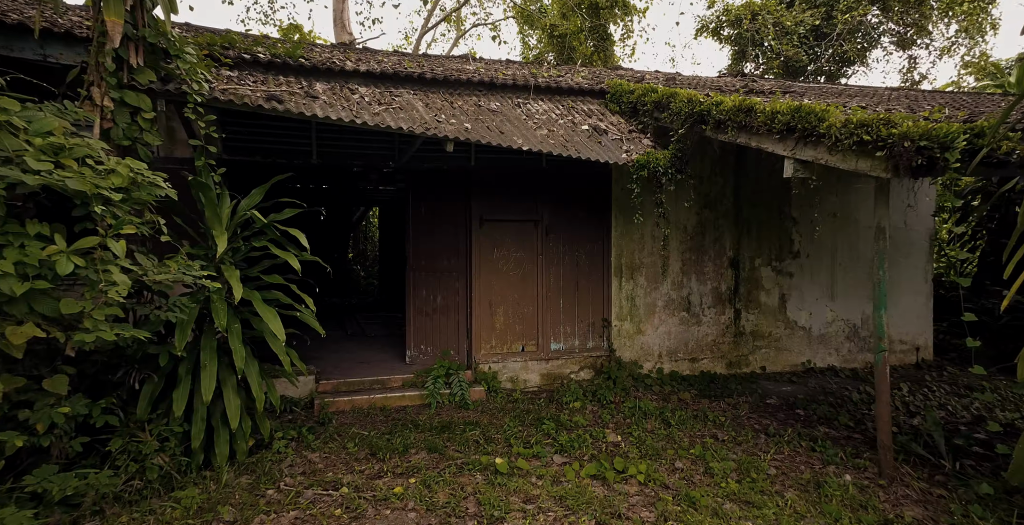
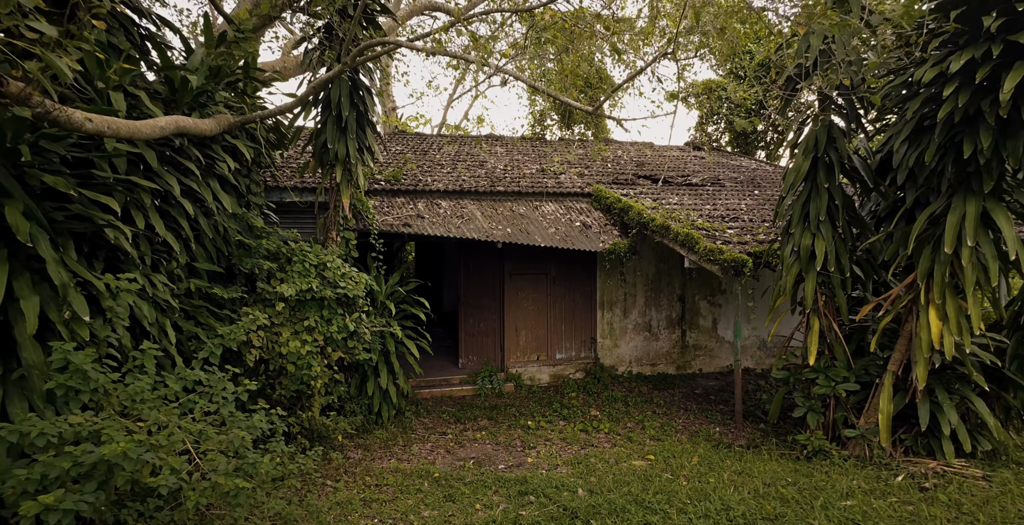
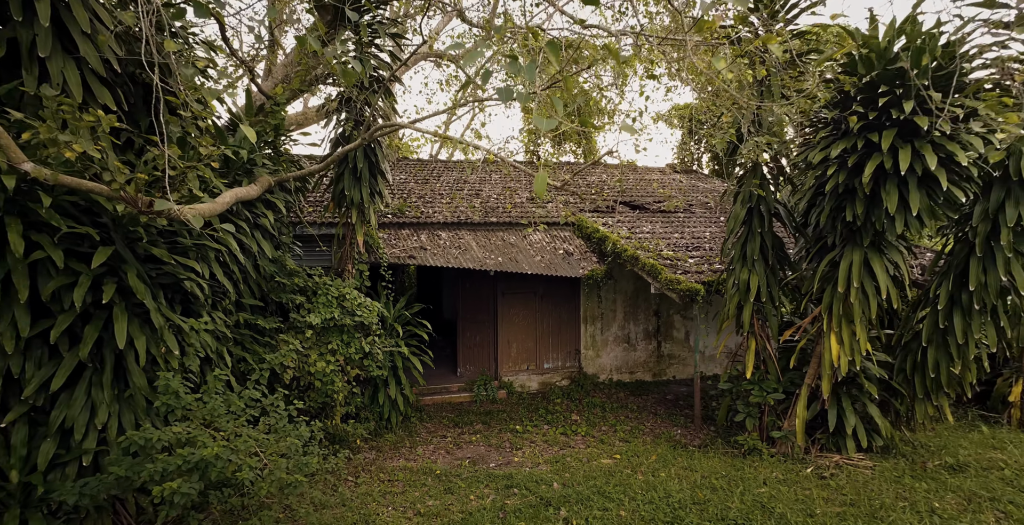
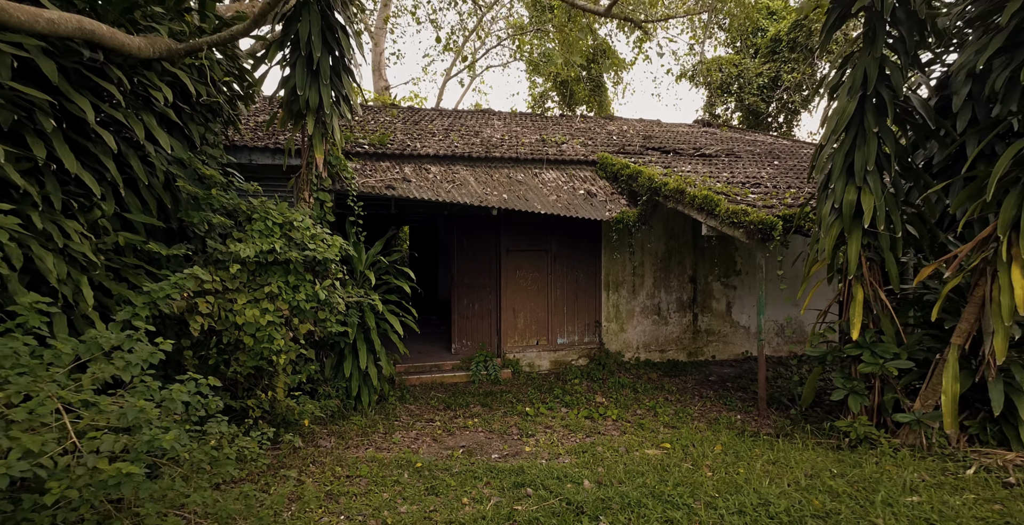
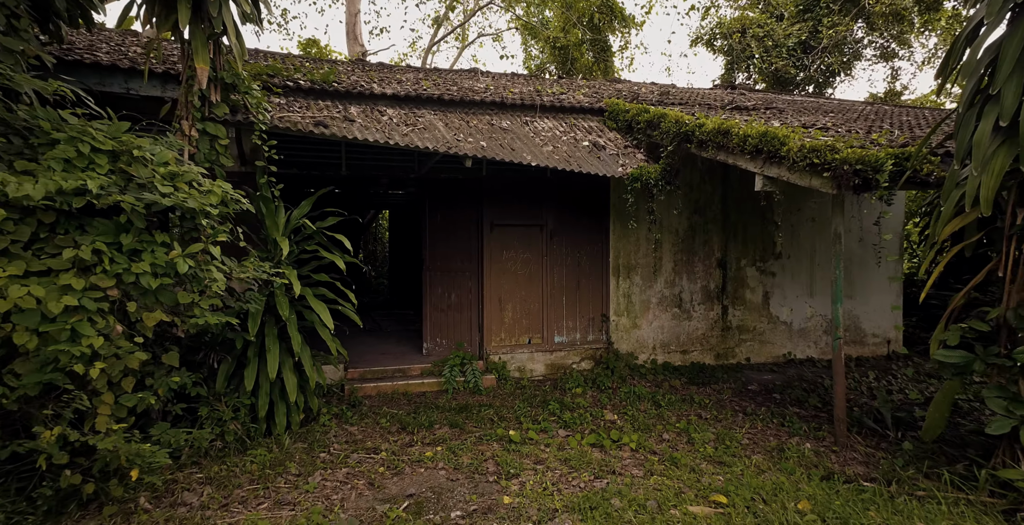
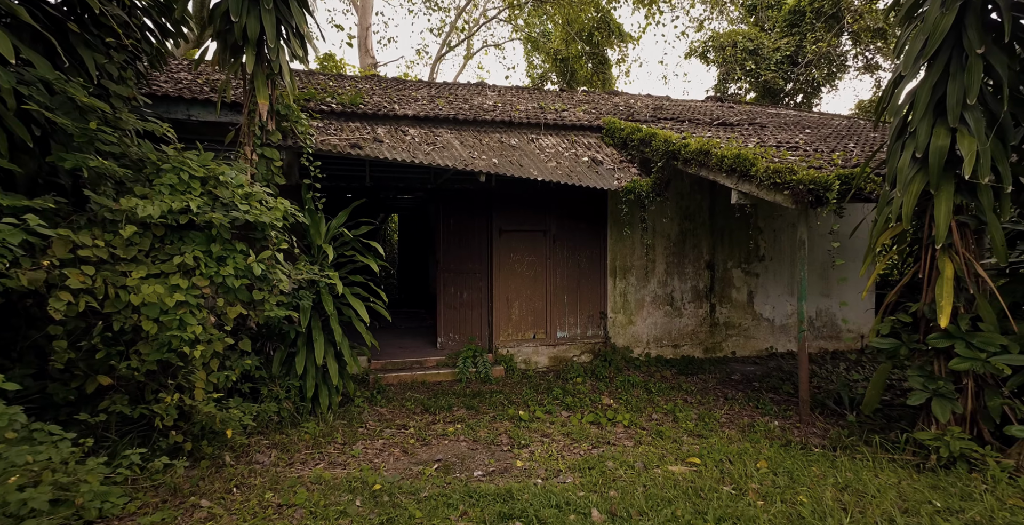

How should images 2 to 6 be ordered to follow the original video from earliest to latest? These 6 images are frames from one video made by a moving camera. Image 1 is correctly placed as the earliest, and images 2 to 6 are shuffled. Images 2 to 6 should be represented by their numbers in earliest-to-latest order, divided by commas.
5, 6, 4, 2, 3
